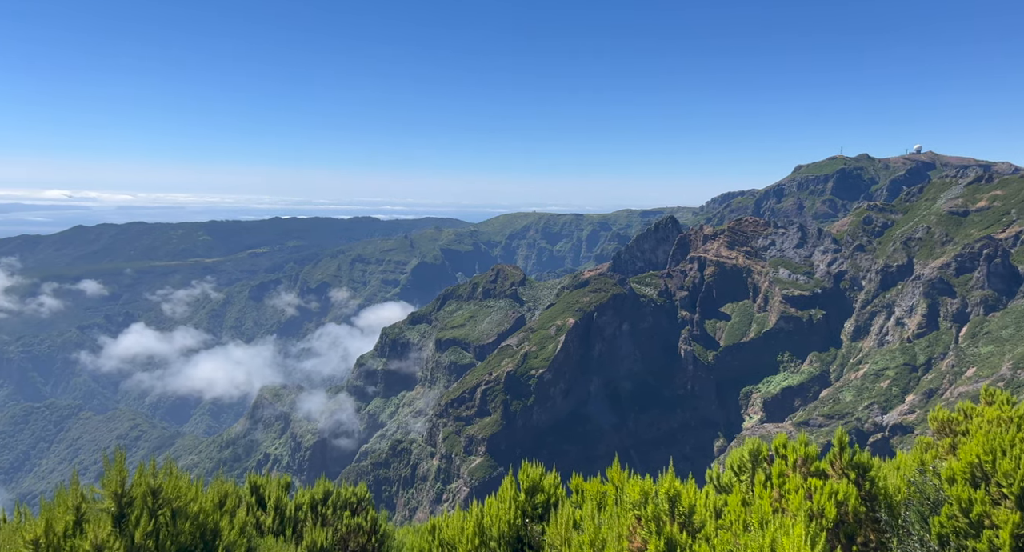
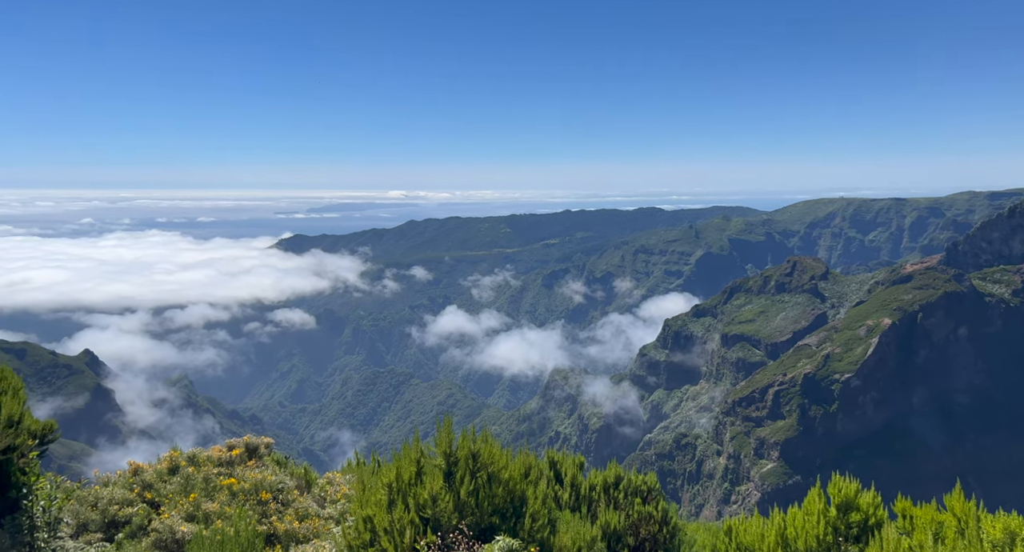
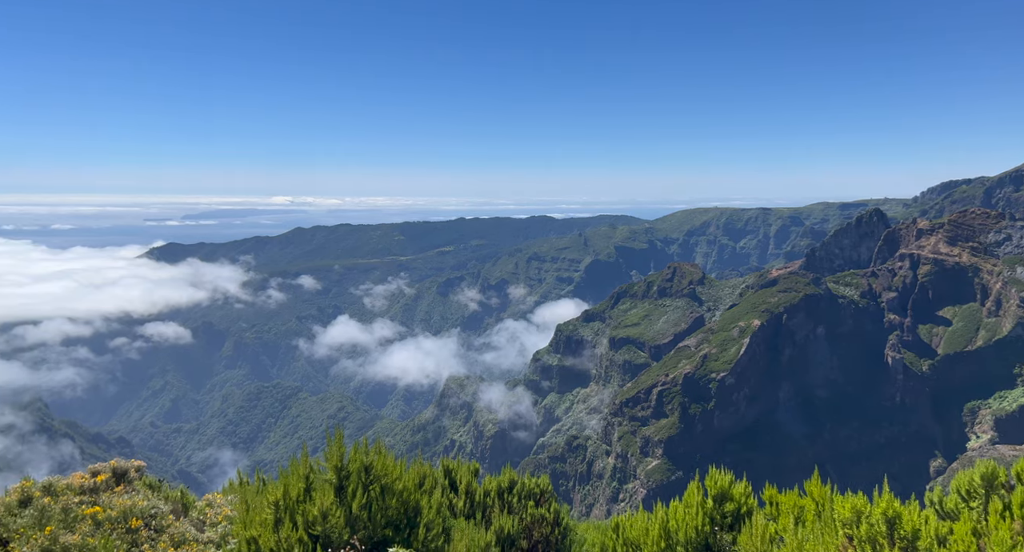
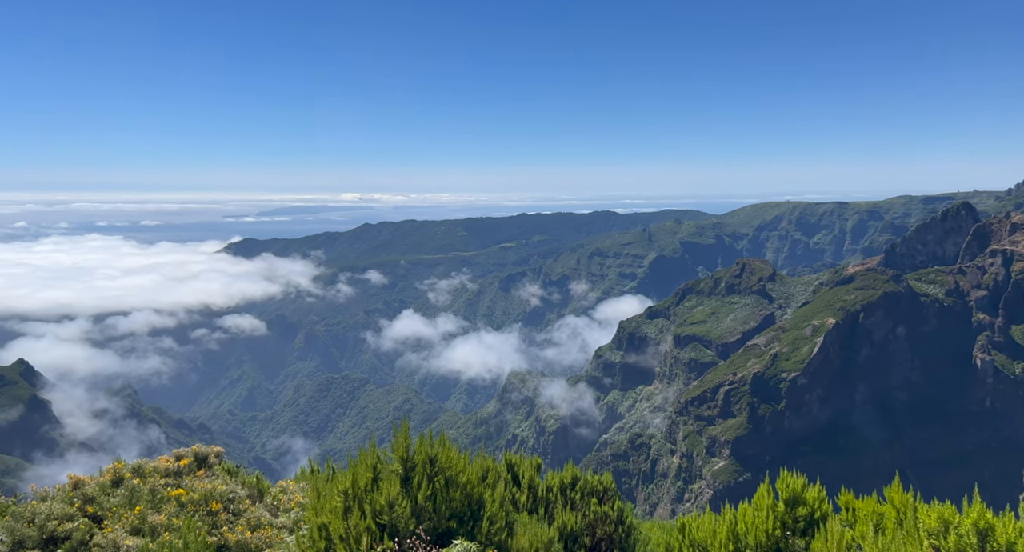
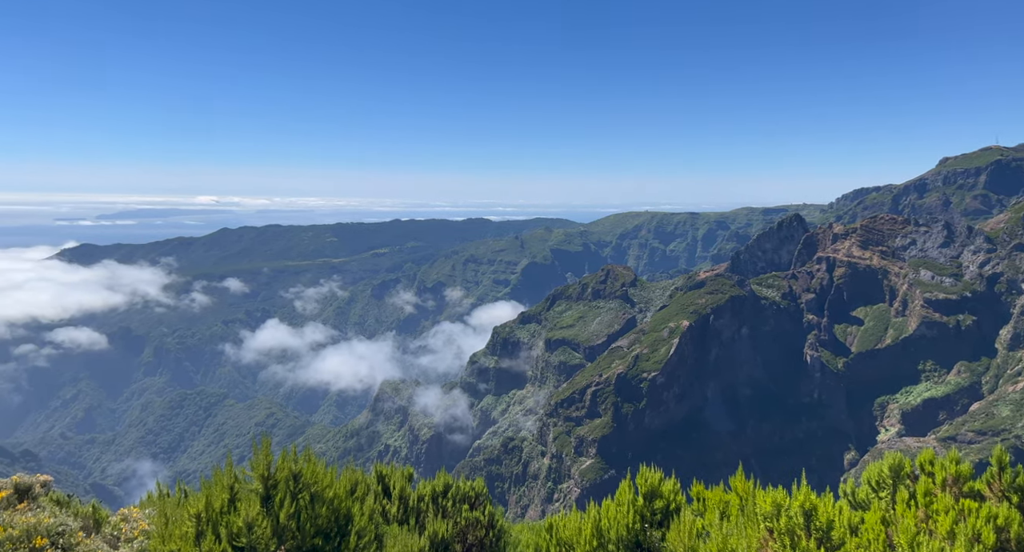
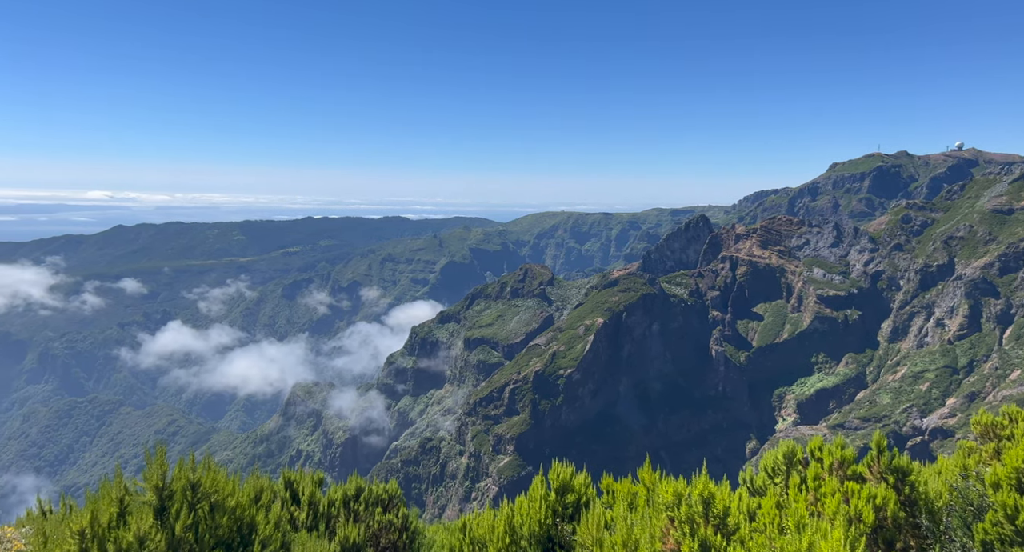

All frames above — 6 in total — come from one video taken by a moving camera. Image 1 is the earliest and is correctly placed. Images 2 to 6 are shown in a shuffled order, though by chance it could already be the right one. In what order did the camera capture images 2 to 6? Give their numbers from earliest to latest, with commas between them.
6, 5, 3, 4, 2
